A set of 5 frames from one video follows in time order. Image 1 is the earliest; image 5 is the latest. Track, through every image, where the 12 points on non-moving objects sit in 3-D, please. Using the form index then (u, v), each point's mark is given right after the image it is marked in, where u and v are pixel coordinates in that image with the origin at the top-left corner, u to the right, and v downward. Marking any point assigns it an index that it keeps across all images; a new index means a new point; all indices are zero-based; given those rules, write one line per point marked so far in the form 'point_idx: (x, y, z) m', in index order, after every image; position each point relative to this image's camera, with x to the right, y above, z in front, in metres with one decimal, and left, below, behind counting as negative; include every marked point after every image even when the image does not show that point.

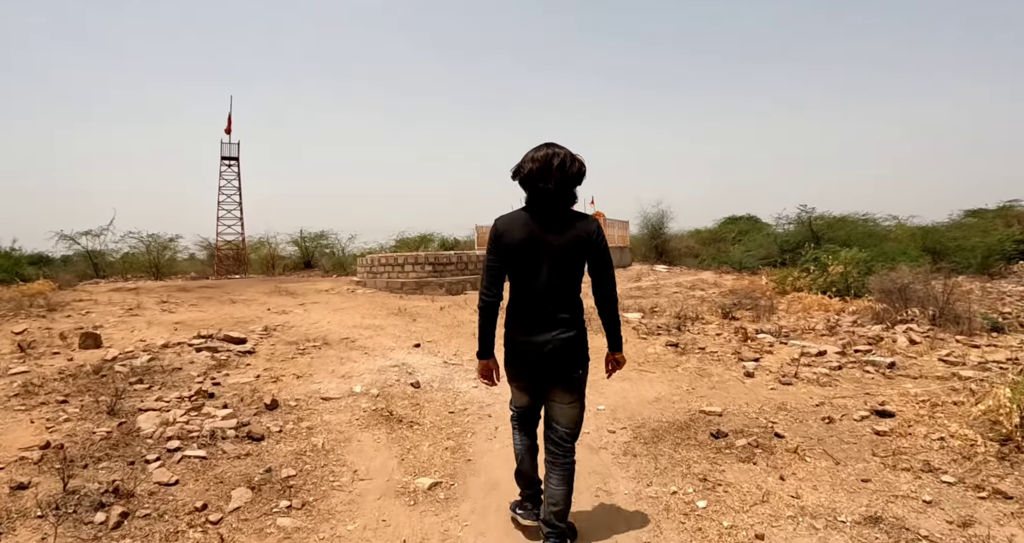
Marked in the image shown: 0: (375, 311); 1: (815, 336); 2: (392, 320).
0: (-2.8, -0.7, +10.1) m
1: (+5.1, -1.1, +8.5) m
2: (-2.1, -0.8, +8.9) m
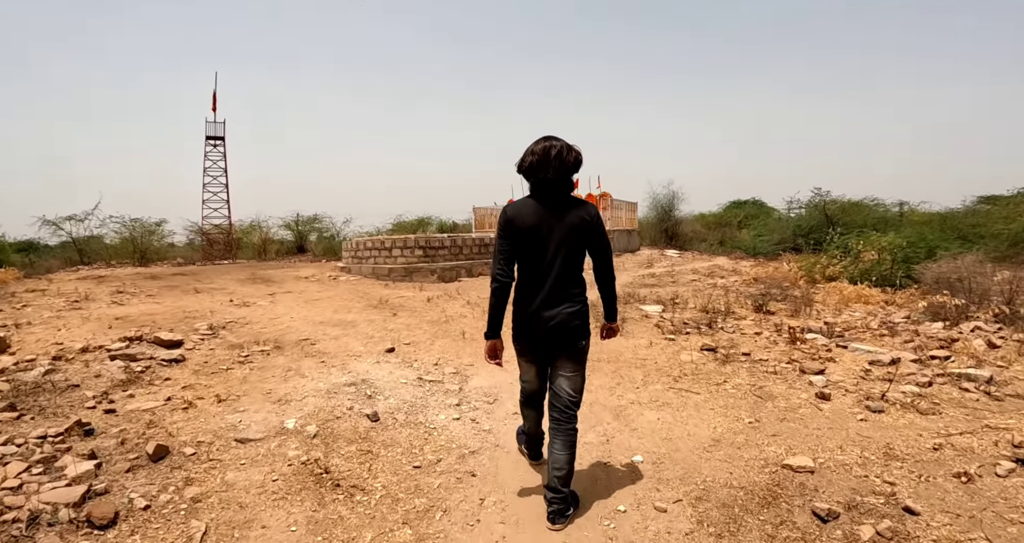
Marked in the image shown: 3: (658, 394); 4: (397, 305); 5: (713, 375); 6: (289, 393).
0: (-2.8, -0.5, +8.7) m
1: (+5.1, -0.9, +7.1) m
2: (-2.1, -0.6, +7.4) m
3: (+1.2, -1.0, +4.1) m
4: (-1.9, -0.5, +8.1) m
5: (+1.9, -1.0, +4.7) m
6: (-1.8, -1.0, +4.1) m
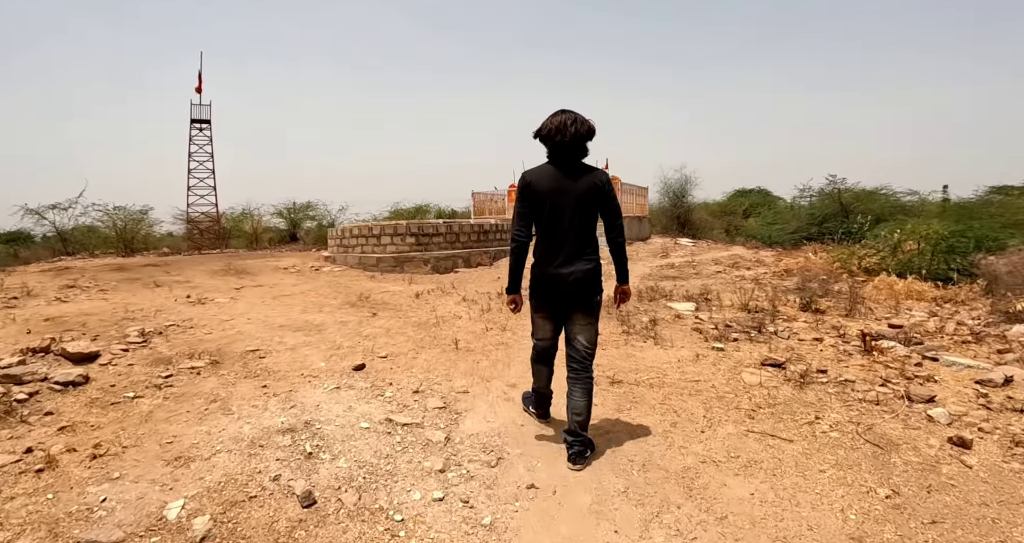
0: (-2.7, -0.4, +7.4) m
1: (+5.1, -0.8, +5.8) m
2: (-2.1, -0.5, +6.2) m
3: (+1.3, -1.0, +2.9) m
4: (-1.8, -0.4, +6.8) m
5: (+1.9, -0.9, +3.5) m
6: (-1.7, -1.0, +2.8) m
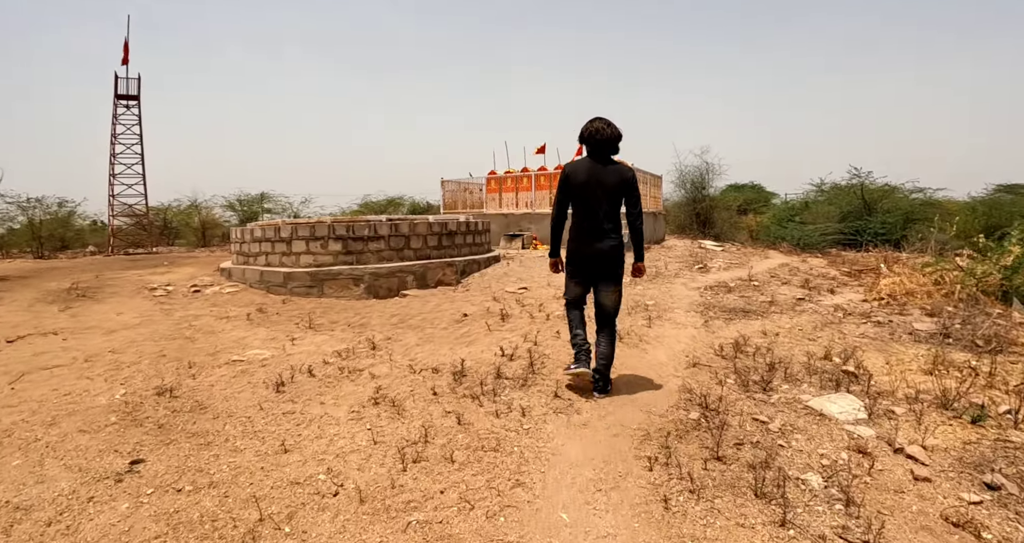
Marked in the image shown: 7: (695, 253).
0: (-2.9, -0.8, +3.9) m
1: (+5.0, -1.2, +2.6) m
2: (-2.2, -0.9, +2.6) m
3: (+1.2, -1.4, -0.6) m
4: (-2.0, -0.8, +3.3) m
5: (+1.9, -1.4, +0.1) m
6: (-1.8, -1.4, -0.7) m
7: (+4.0, +0.4, +11.2) m
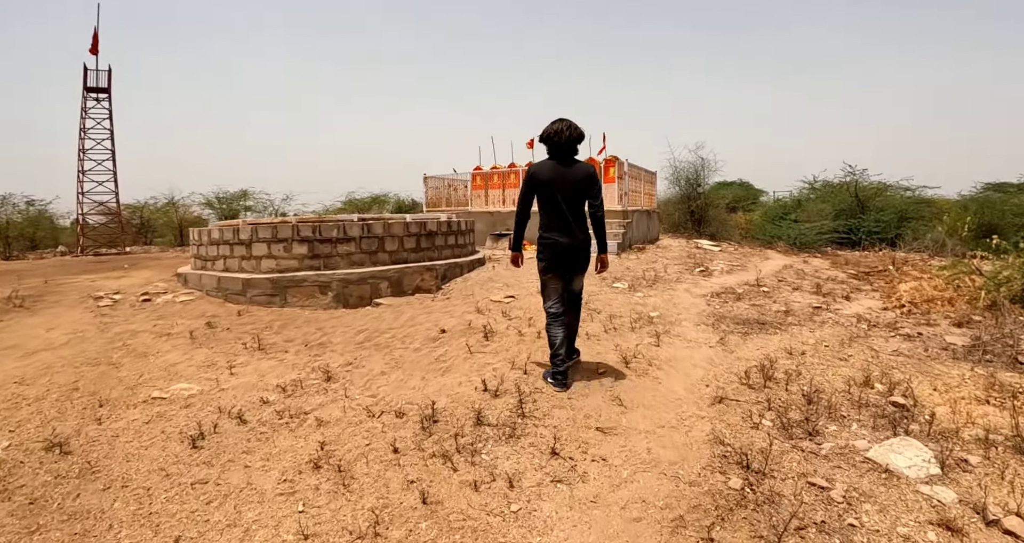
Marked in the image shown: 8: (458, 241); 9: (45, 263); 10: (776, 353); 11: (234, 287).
0: (-3.0, -0.8, +3.2) m
1: (+4.9, -1.3, +2.0) m
2: (-2.3, -1.0, +1.9) m
3: (+1.2, -1.5, -1.2) m
4: (-2.1, -0.9, +2.6) m
5: (+1.9, -1.5, -0.5) m
6: (-1.8, -1.5, -1.4) m
7: (+3.7, +0.4, +10.6) m
8: (-0.8, +0.4, +7.5) m
9: (-11.9, +0.2, +12.6) m
10: (+2.1, -0.7, +4.1) m
11: (-3.4, -0.2, +6.1) m
